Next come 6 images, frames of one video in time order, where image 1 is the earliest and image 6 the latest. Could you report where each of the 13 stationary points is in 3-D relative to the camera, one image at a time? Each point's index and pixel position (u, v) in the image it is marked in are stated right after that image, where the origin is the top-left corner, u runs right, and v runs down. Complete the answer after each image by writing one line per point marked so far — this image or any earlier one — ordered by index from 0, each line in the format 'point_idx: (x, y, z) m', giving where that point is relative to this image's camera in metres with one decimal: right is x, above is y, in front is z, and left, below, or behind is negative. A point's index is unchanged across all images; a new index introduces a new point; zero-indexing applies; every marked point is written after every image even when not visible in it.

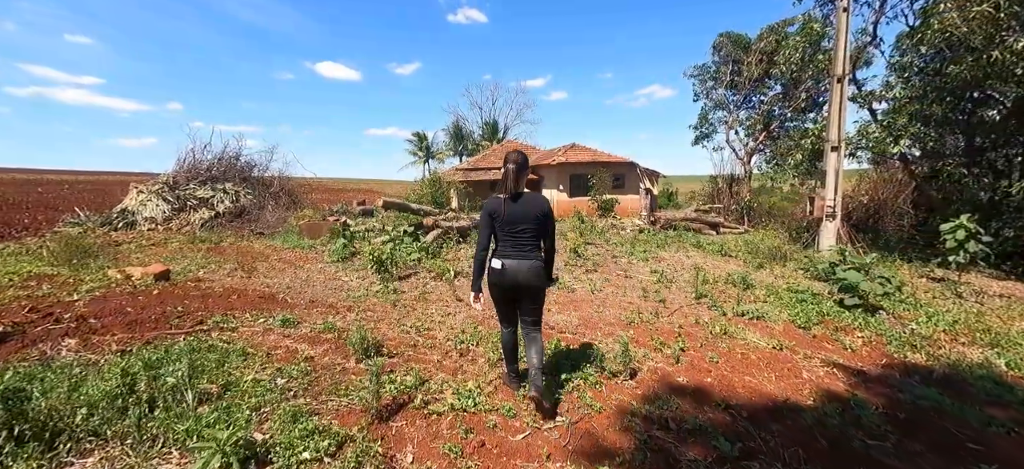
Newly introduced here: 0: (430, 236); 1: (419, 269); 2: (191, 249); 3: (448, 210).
0: (-1.9, -0.1, +10.6) m
1: (-1.7, -0.6, +8.4) m
2: (-7.9, -0.4, +11.2) m
3: (-1.9, +0.8, +13.8) m
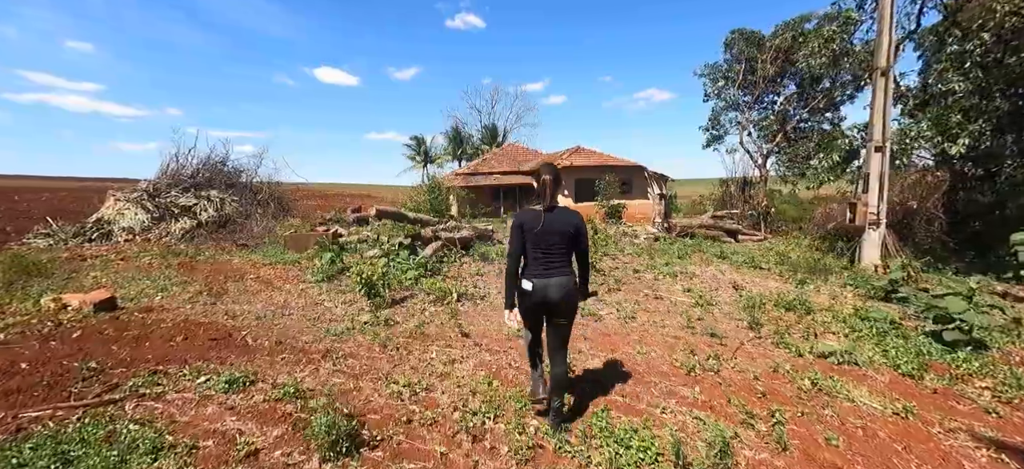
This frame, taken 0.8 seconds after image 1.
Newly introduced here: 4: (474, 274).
0: (-1.8, -0.4, +9.4) m
1: (-1.5, -0.9, +7.2) m
2: (-7.7, -0.7, +10.0) m
3: (-1.7, +0.5, +12.6) m
4: (-0.7, -0.7, +8.6) m
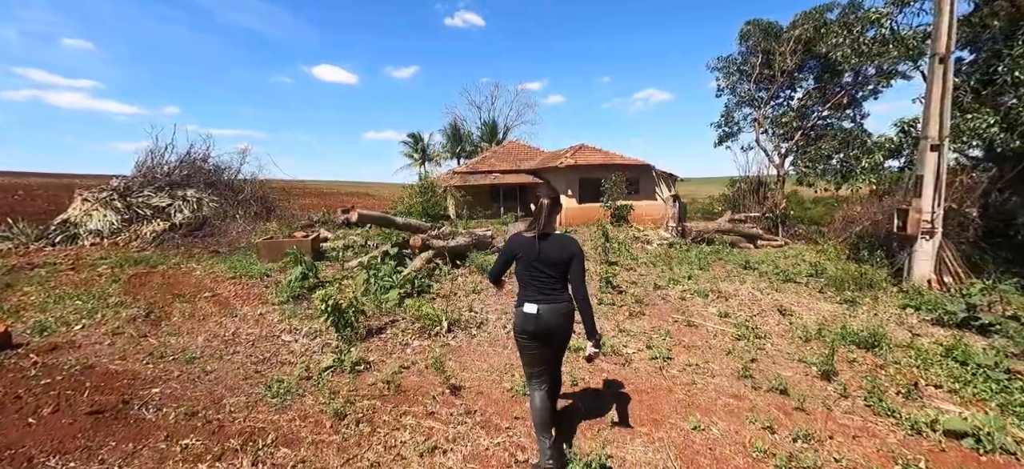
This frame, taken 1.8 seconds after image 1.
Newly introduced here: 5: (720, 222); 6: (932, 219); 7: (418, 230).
0: (-1.7, -0.5, +8.2) m
1: (-1.5, -1.1, +6.0) m
2: (-7.7, -0.8, +8.7) m
3: (-1.7, +0.3, +11.3) m
4: (-0.7, -0.9, +7.3) m
5: (+7.1, +0.4, +15.5) m
6: (+8.3, +0.3, +8.9) m
7: (-2.1, +0.1, +9.9) m
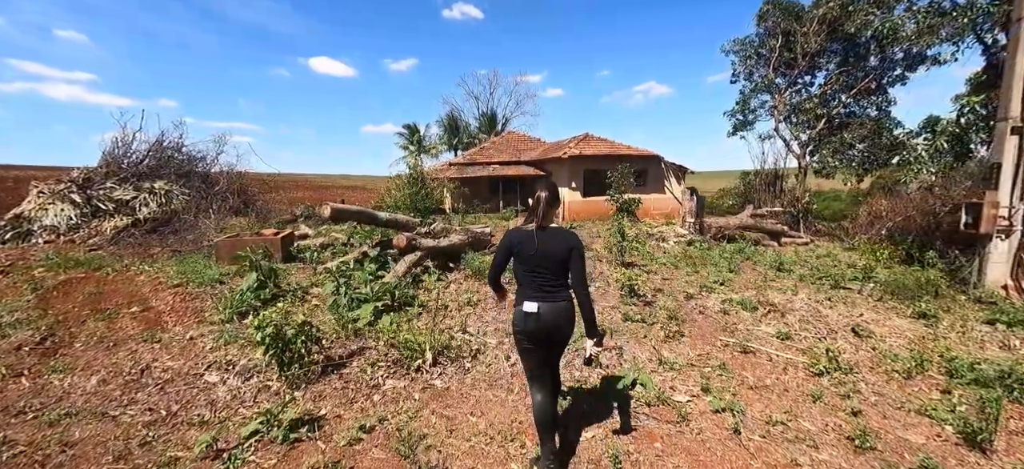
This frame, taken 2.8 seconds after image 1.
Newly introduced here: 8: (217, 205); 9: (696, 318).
0: (-1.7, -0.5, +6.8) m
1: (-1.4, -1.1, +4.6) m
2: (-7.6, -0.8, +7.3) m
3: (-1.7, +0.4, +9.9) m
4: (-0.6, -0.9, +5.9) m
5: (+7.1, +0.5, +14.2) m
6: (+8.3, +0.3, +7.6) m
7: (-2.0, +0.2, +8.5) m
8: (-9.8, +1.0, +15.0) m
9: (+2.4, -1.1, +5.8) m
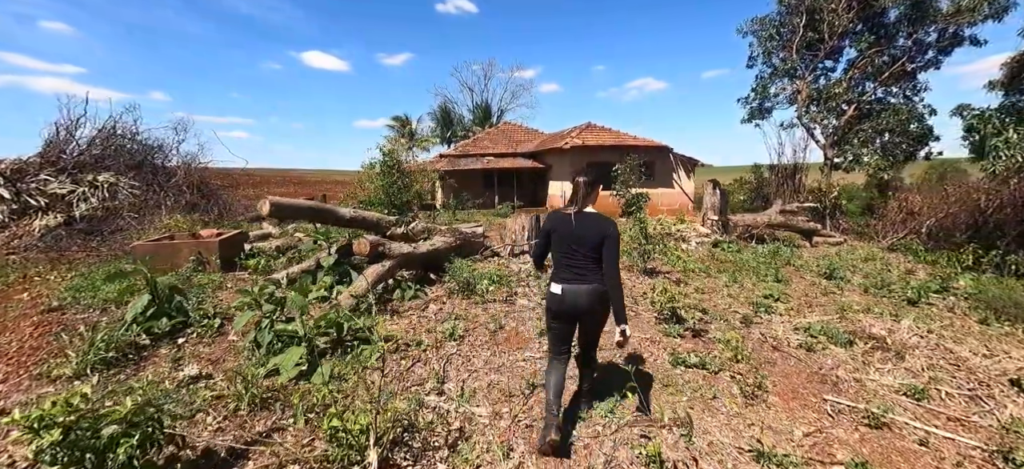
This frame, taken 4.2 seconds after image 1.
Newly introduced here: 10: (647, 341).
0: (-1.7, -0.6, +5.0) m
1: (-1.4, -1.1, +2.8) m
2: (-7.6, -0.8, +5.5) m
3: (-1.7, +0.4, +8.2) m
4: (-0.6, -1.0, +4.2) m
5: (+7.0, +0.6, +12.5) m
6: (+8.3, +0.3, +5.9) m
7: (-2.0, +0.1, +6.7) m
8: (-9.9, +1.0, +13.2) m
9: (+2.4, -1.1, +4.1) m
10: (+1.3, -1.0, +4.3) m
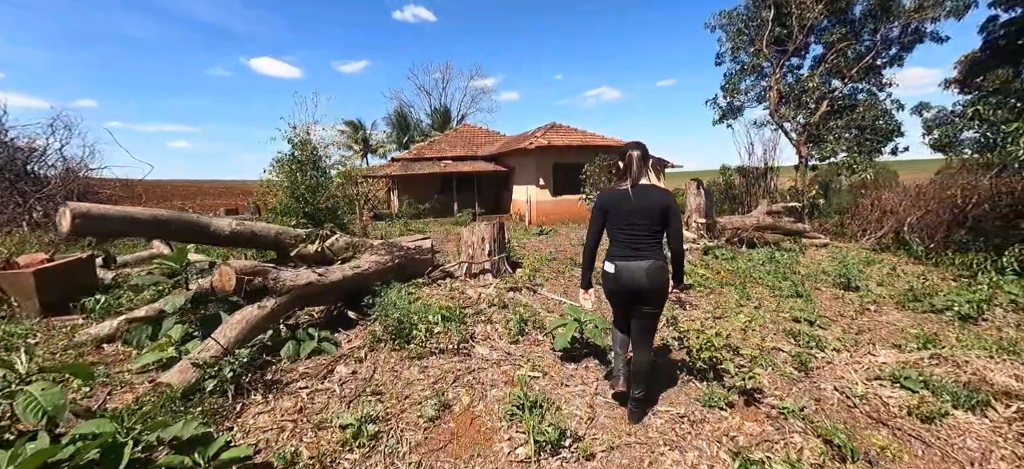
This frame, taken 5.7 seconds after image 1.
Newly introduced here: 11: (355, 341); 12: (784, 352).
0: (-2.0, -0.7, +3.1) m
1: (-1.6, -1.3, +1.0) m
2: (-8.0, -1.2, +3.1) m
3: (-2.3, +0.1, +6.3) m
4: (-0.9, -1.1, +2.4) m
5: (+6.0, +0.5, +11.3) m
6: (+7.8, +0.4, +4.8) m
7: (-2.5, -0.1, +4.8) m
8: (-10.9, +0.5, +10.6) m
9: (+2.1, -1.2, +2.6) m
10: (+1.0, -1.1, +2.7) m
11: (-1.3, -0.9, +3.7) m
12: (+2.3, -1.0, +3.8) m
